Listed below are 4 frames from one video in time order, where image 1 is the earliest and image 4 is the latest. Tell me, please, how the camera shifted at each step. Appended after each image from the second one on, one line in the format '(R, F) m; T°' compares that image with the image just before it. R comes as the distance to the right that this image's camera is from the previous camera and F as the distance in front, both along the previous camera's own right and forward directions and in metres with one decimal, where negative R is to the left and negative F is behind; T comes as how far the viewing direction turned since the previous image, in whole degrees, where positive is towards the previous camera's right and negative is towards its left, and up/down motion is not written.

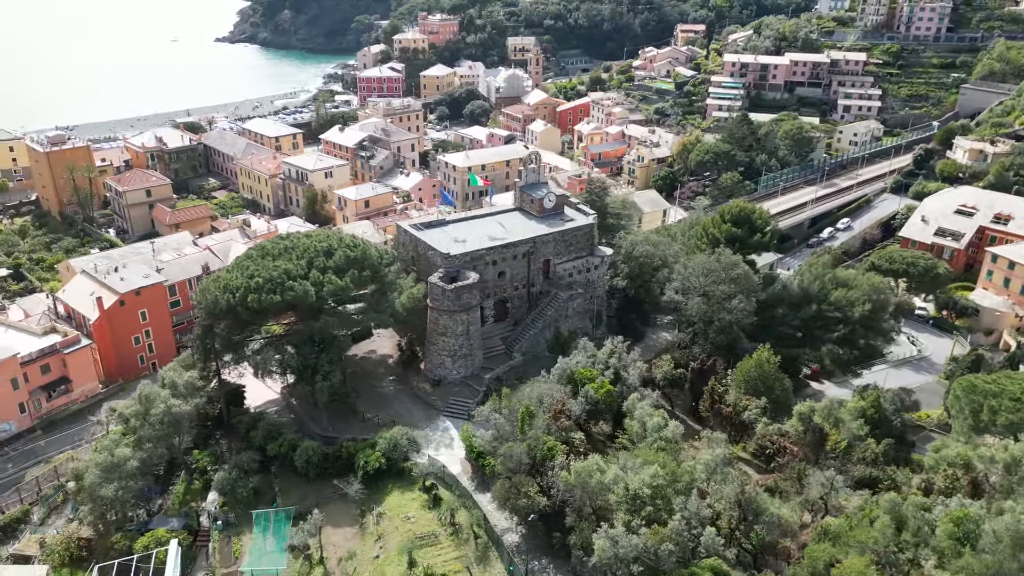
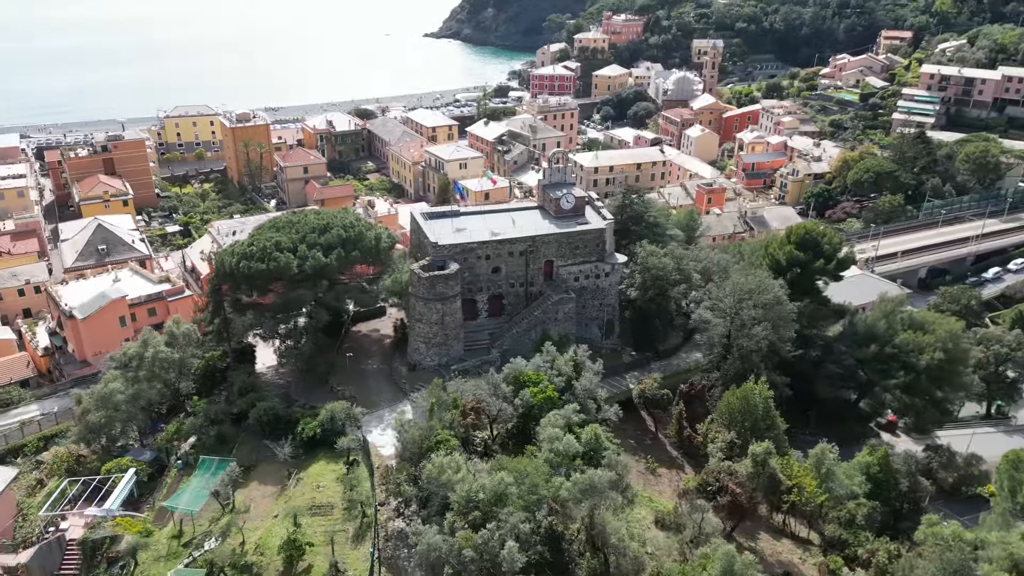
(+8.7, +1.2) m; -14°
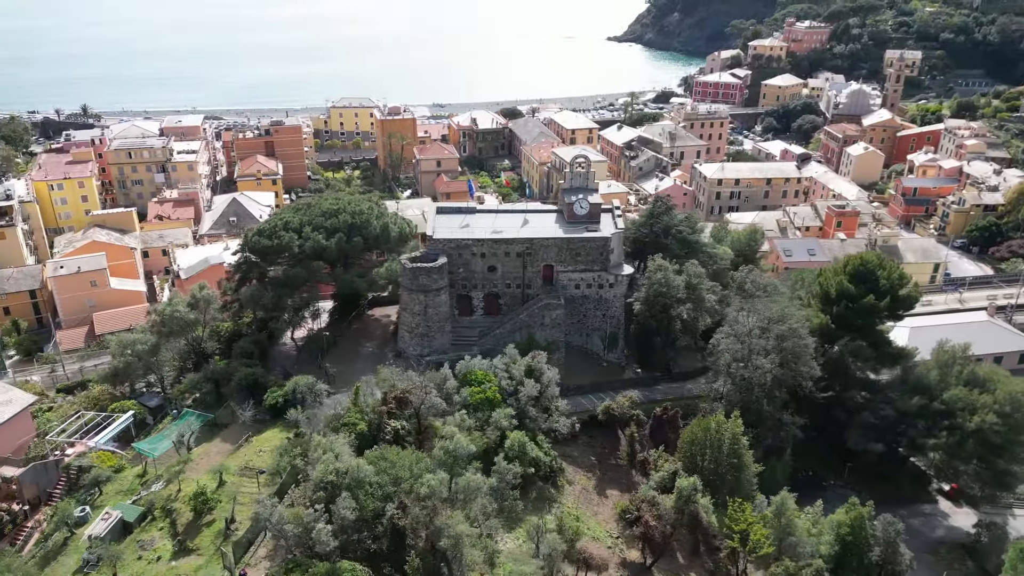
(+8.1, +1.0) m; -13°
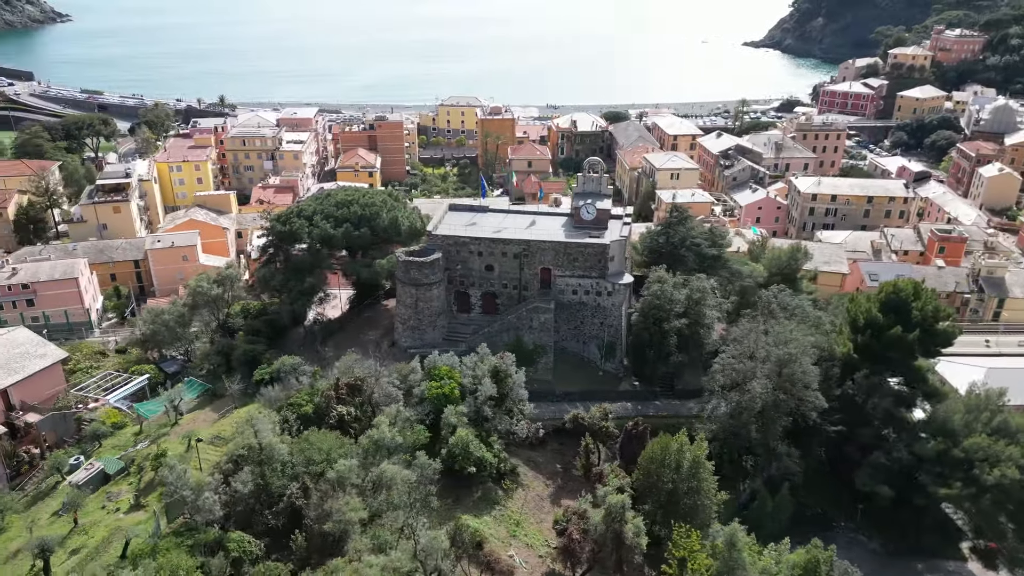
(+5.9, +0.5) m; -10°
